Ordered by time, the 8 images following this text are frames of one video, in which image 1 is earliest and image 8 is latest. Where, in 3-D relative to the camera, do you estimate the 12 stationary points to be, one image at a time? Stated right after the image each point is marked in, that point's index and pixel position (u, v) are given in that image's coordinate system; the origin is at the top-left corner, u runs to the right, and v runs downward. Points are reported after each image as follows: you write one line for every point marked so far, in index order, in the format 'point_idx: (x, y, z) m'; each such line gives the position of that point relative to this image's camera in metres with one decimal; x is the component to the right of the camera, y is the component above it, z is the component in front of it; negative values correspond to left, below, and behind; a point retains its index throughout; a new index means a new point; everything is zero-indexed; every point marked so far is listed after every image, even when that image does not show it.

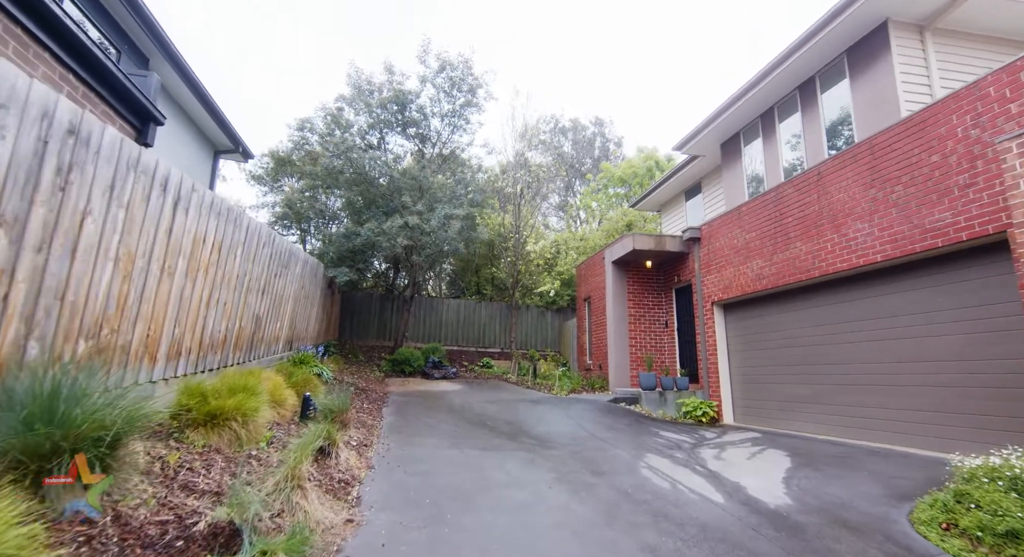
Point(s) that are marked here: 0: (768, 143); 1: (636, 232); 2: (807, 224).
0: (+5.1, +2.7, +9.4) m
1: (+2.7, +1.0, +10.2) m
2: (+4.5, +0.8, +7.1) m
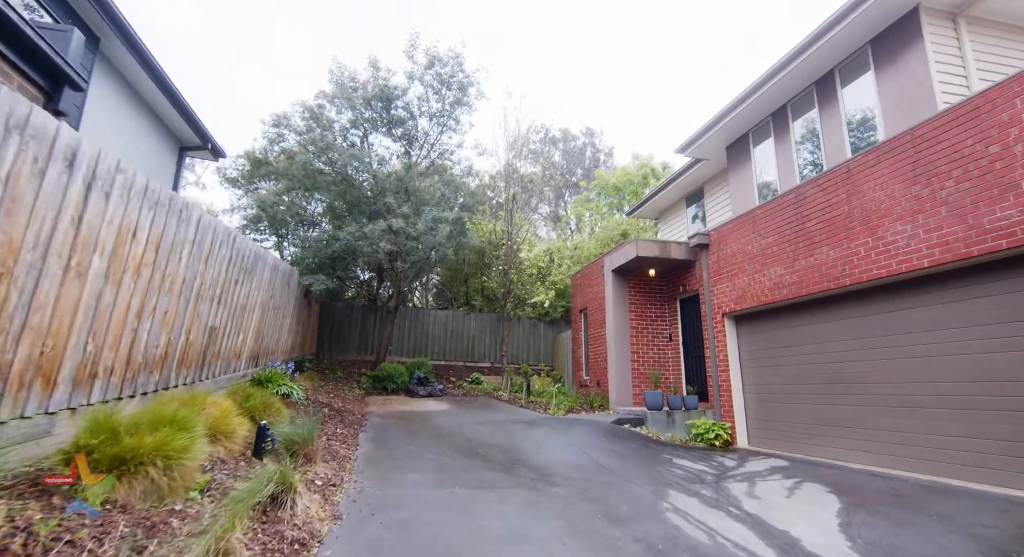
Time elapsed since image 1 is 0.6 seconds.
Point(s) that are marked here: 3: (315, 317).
0: (+5.0, +2.5, +8.8) m
1: (+2.6, +0.8, +9.4) m
2: (+4.4, +0.7, +6.4) m
3: (-5.2, -1.0, +12.4) m
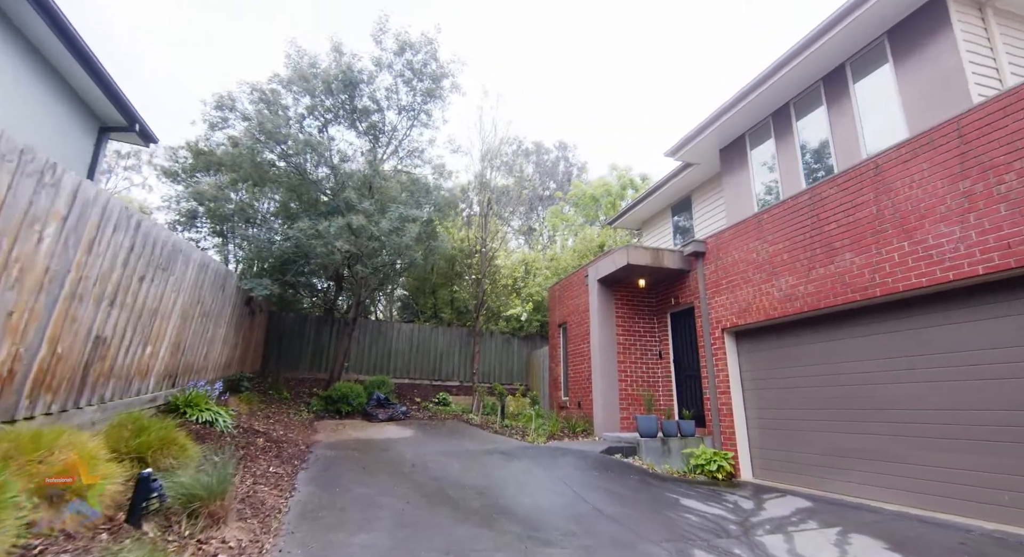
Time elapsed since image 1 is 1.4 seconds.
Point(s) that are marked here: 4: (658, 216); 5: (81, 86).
0: (+4.7, +2.3, +8.1) m
1: (+2.2, +0.6, +8.5) m
2: (+4.2, +0.6, +5.7) m
3: (-5.9, -1.2, +10.9) m
4: (+4.0, +1.7, +12.9) m
5: (-7.2, +3.2, +7.8) m
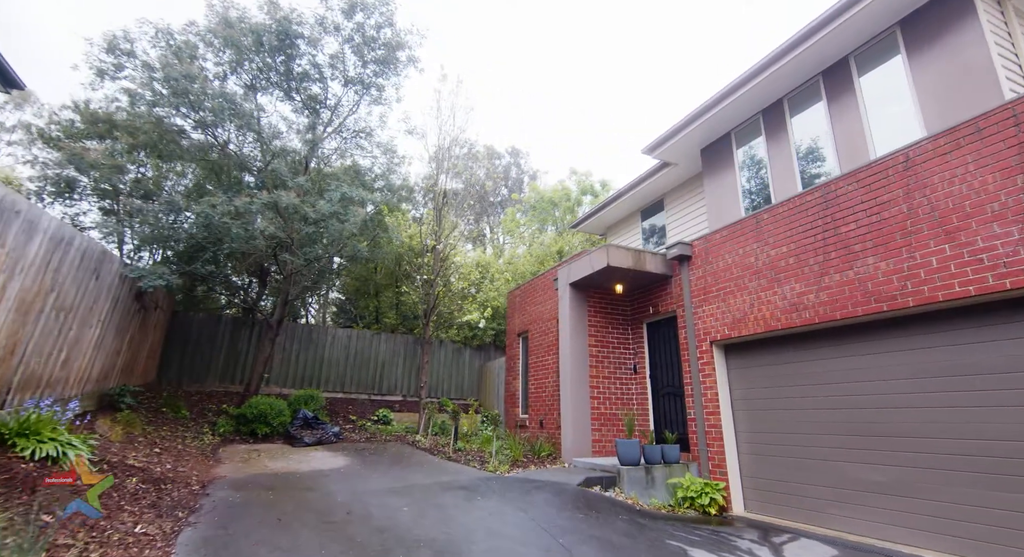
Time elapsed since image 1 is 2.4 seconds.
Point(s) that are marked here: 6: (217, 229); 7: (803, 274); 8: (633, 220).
0: (+4.2, +2.2, +7.5) m
1: (+1.6, +0.6, +7.6) m
2: (+4.0, +0.5, +5.0) m
3: (-6.7, -1.0, +8.9) m
4: (+2.9, +1.5, +12.2) m
5: (-7.5, +3.5, +5.8) m
6: (-5.2, +0.8, +8.2) m
7: (+3.6, +0.1, +5.8) m
8: (+3.0, +1.4, +11.9) m
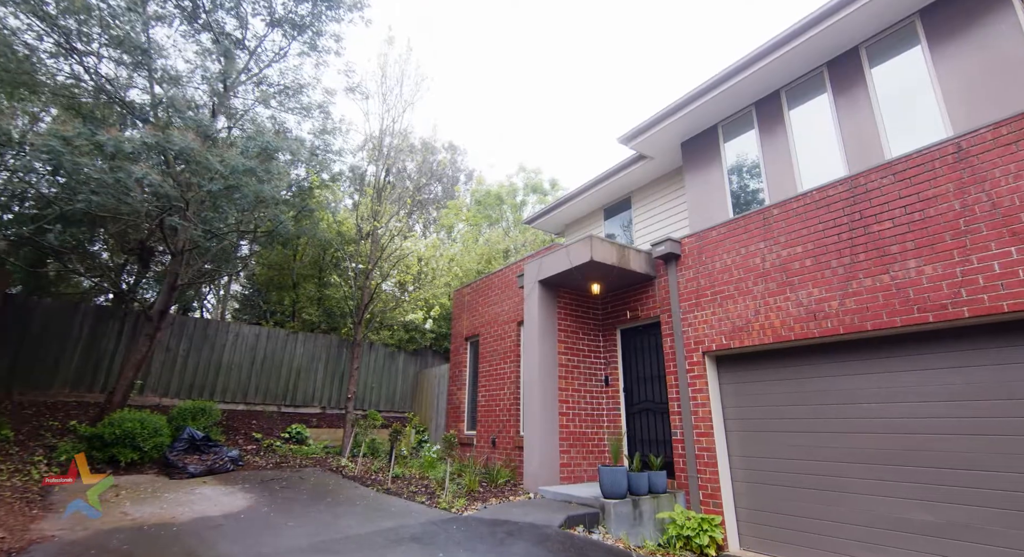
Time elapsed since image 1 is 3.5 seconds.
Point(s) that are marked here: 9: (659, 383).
0: (+3.8, +2.1, +6.9) m
1: (+1.1, +0.6, +6.5) m
2: (+3.9, +0.5, +4.3) m
3: (-7.3, -0.5, +6.4) m
4: (+1.7, +1.4, +11.3) m
5: (-7.4, +4.0, +3.3) m
6: (-5.6, +1.2, +6.0) m
7: (+3.4, 0.0, +5.1) m
8: (+1.9, +1.4, +11.0) m
9: (+2.1, -1.5, +6.8) m
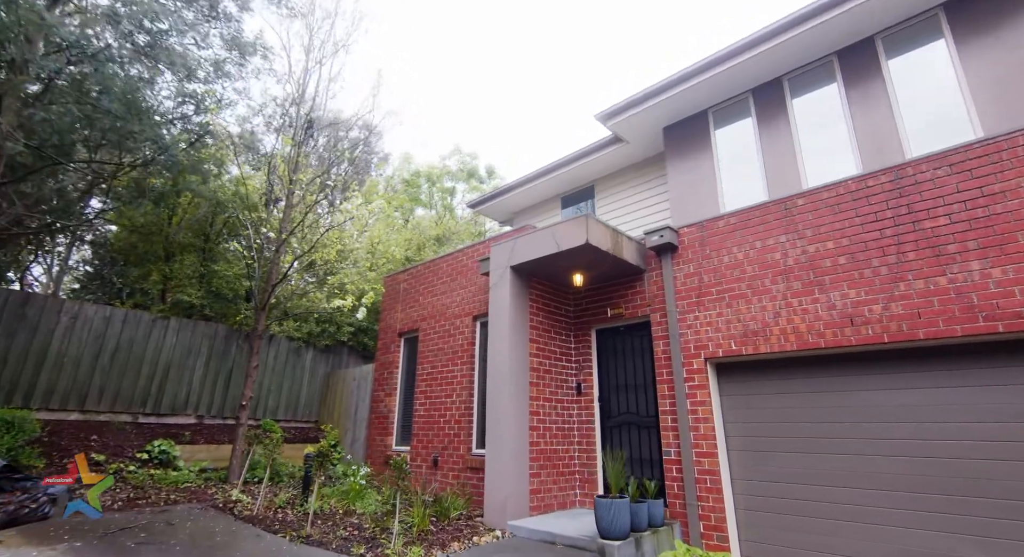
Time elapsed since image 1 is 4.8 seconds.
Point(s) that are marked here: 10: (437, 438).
0: (+3.5, +2.0, +6.4) m
1: (+0.9, +0.7, +5.4) m
2: (+4.1, +0.4, +3.9) m
3: (-7.4, +0.2, +3.5) m
4: (+0.5, +1.5, +10.2) m
5: (-6.5, +4.7, +0.5) m
6: (-5.5, +1.8, +3.5) m
7: (+3.3, 0.0, +4.5) m
8: (+0.7, +1.5, +10.0) m
9: (+1.7, -1.4, +5.8) m
10: (-1.1, -2.2, +6.6) m
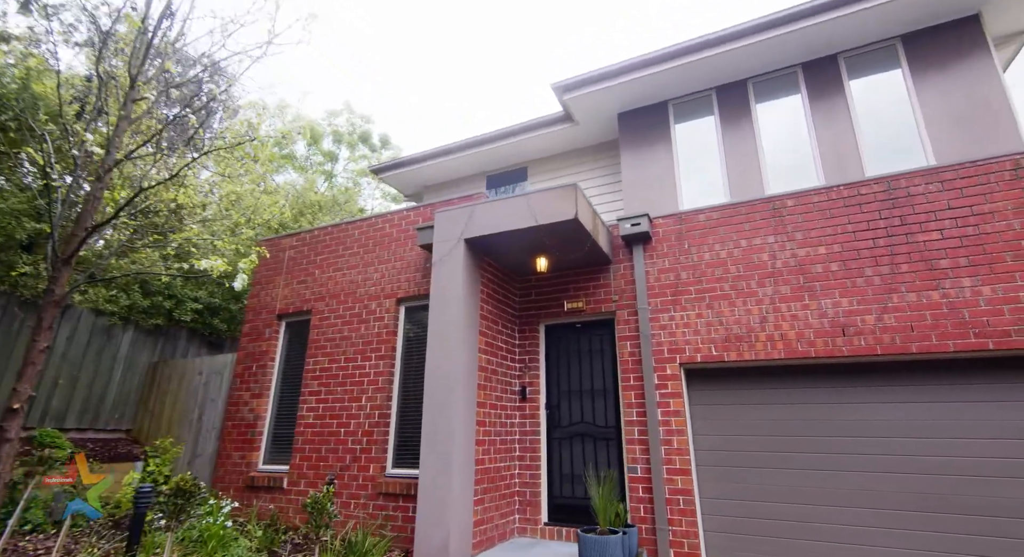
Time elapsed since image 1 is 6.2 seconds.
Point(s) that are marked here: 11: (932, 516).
0: (+2.9, +2.0, +6.2) m
1: (+0.6, +0.9, +4.5) m
2: (+4.1, +0.3, +4.0) m
3: (-6.7, +1.1, +0.1) m
4: (-1.1, +1.8, +8.9) m
5: (-4.5, +5.4, -2.4) m
6: (-4.8, +2.5, +0.7) m
7: (+3.1, -0.1, +4.3) m
8: (-0.9, +1.7, +8.8) m
9: (+1.0, -1.3, +5.1) m
10: (-1.9, -1.9, +5.0) m
11: (+3.4, -1.9, +4.0) m
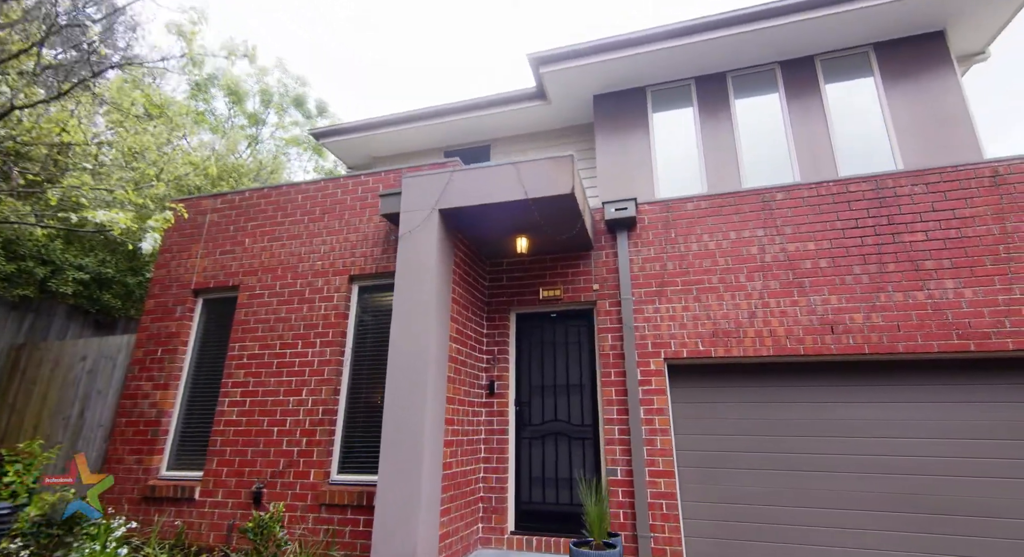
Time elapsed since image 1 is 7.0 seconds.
0: (+2.5, +2.0, +6.1) m
1: (+0.5, +1.0, +4.0) m
2: (+4.0, +0.2, +4.1) m
3: (-6.0, +1.5, -1.5) m
4: (-1.9, +2.1, +8.1) m
5: (-3.2, +5.7, -3.7) m
6: (-4.1, +2.9, -0.6) m
7: (+3.0, 0.0, +4.3) m
8: (-1.6, +2.0, +8.0) m
9: (+0.7, -1.2, +4.7) m
10: (-2.2, -1.6, +4.1) m
11: (+3.2, -1.9, +4.0) m
